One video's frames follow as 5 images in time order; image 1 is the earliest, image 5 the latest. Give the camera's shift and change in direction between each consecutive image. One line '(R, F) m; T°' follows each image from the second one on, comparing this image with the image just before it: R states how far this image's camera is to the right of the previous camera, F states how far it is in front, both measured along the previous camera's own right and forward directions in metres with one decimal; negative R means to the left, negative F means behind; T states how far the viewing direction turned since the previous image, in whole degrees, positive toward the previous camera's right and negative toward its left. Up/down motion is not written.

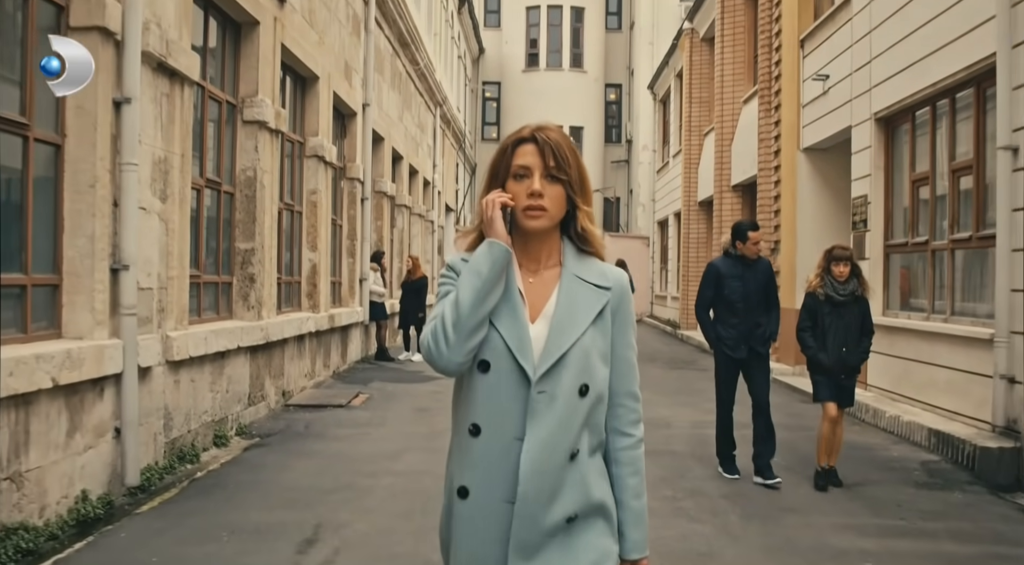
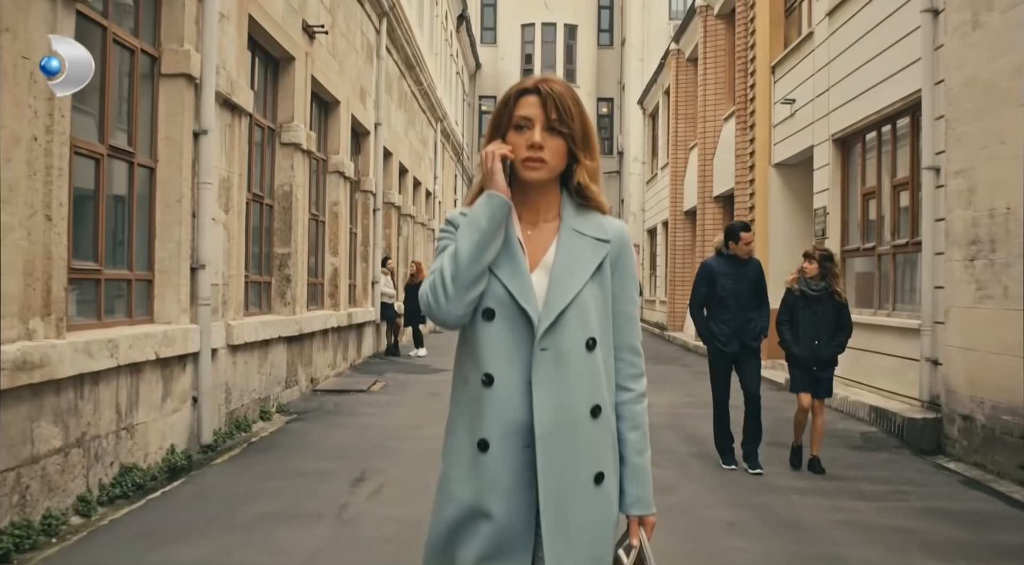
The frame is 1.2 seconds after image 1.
(-0.1, -1.3) m; 0°
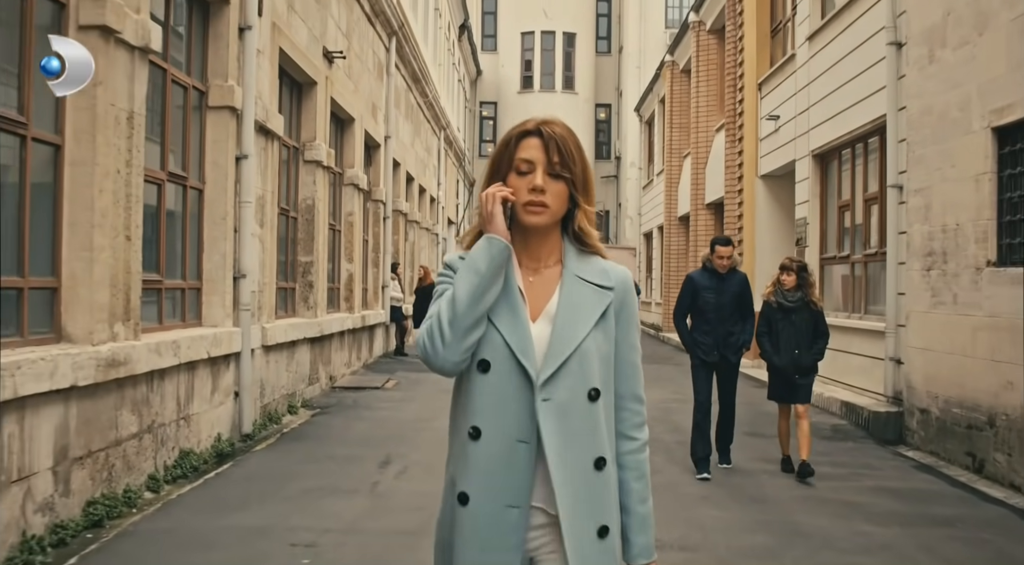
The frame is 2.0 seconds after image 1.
(-0.1, -0.9) m; 0°
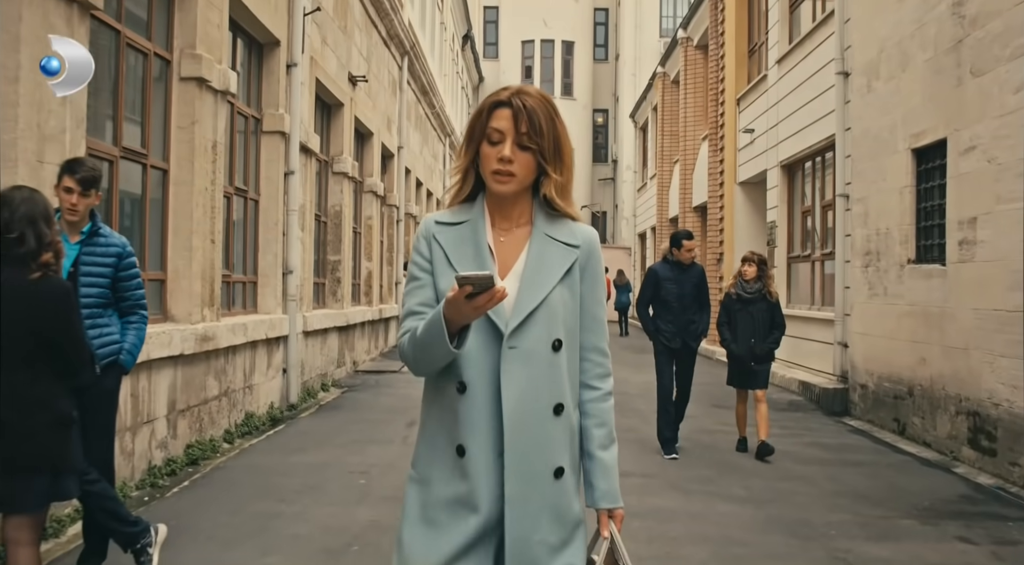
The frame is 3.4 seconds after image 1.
(0.0, -1.5) m; 0°
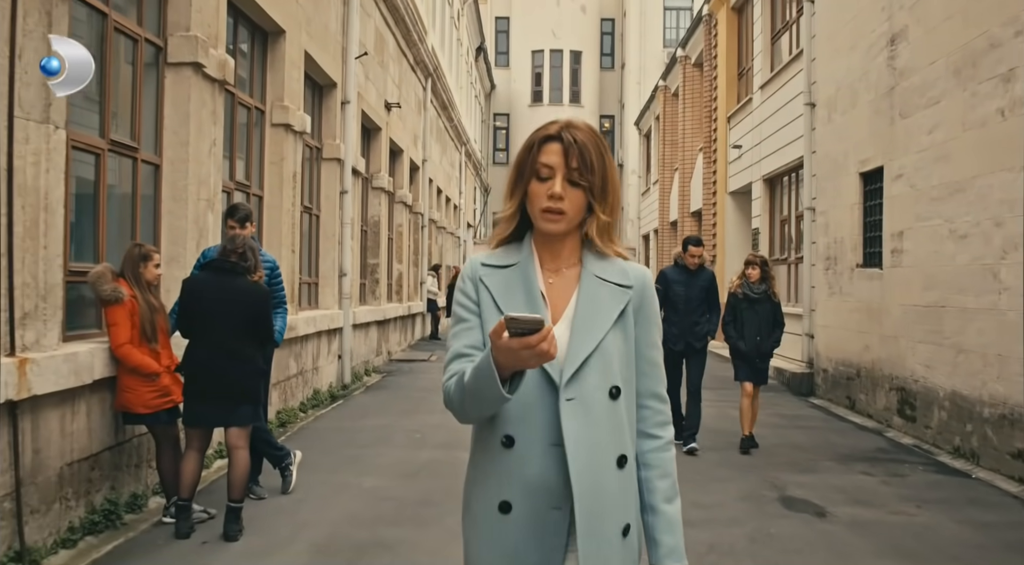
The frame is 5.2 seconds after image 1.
(-0.1, -1.9) m; -1°
